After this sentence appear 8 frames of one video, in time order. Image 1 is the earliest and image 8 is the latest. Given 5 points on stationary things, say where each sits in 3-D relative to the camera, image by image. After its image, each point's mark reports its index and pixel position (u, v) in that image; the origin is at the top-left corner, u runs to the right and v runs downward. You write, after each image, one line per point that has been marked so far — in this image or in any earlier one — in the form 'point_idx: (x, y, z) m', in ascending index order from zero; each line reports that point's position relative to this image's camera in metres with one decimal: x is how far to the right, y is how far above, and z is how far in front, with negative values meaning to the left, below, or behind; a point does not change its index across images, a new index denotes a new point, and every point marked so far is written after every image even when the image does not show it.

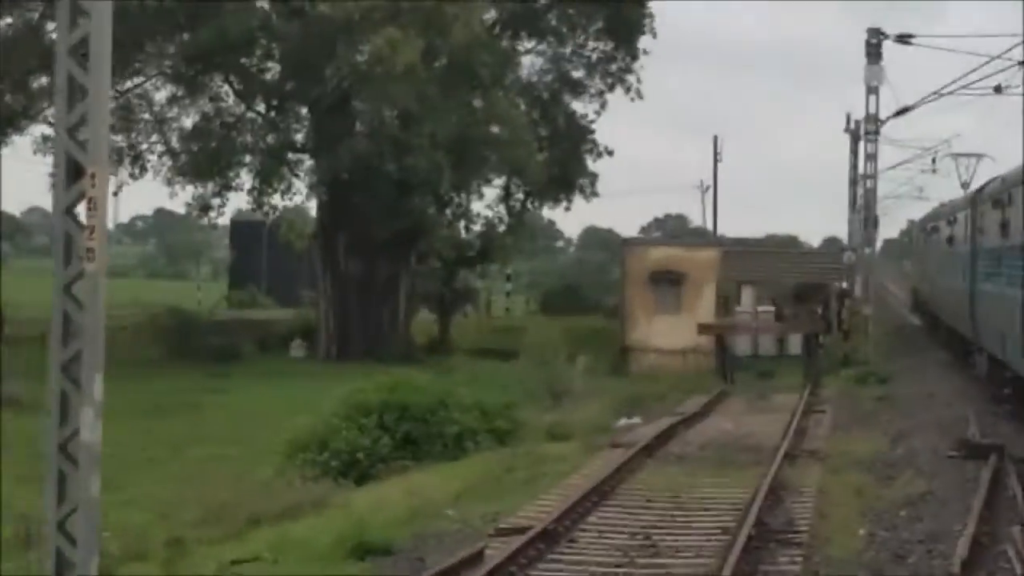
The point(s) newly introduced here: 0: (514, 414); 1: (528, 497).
0: (0.0, -0.8, +16.6) m
1: (+0.1, -0.9, +11.8) m
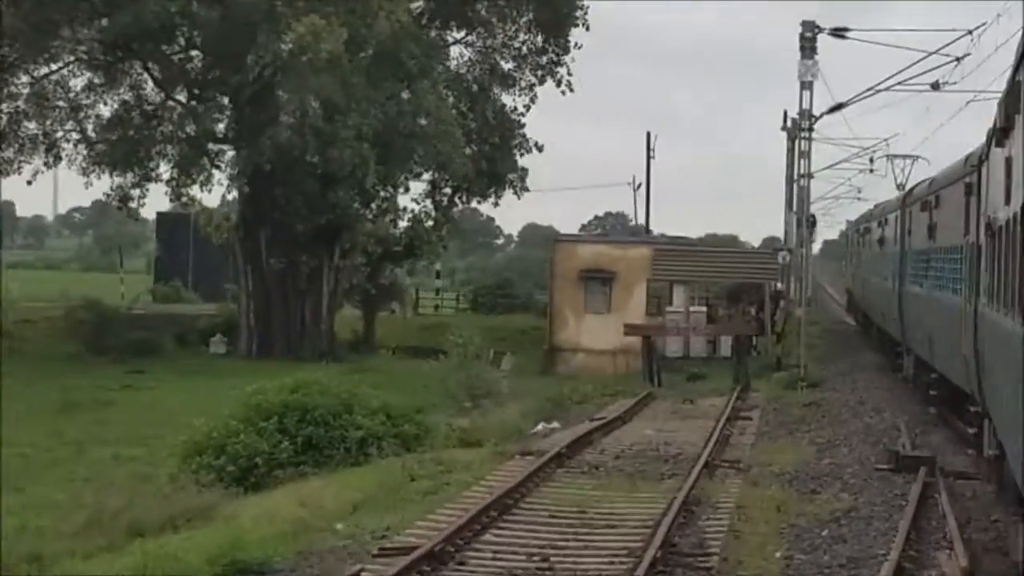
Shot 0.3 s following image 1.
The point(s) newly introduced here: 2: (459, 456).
0: (-0.5, -0.8, +15.8) m
1: (-0.3, -0.9, +11.0) m
2: (-0.3, -0.9, +13.6) m
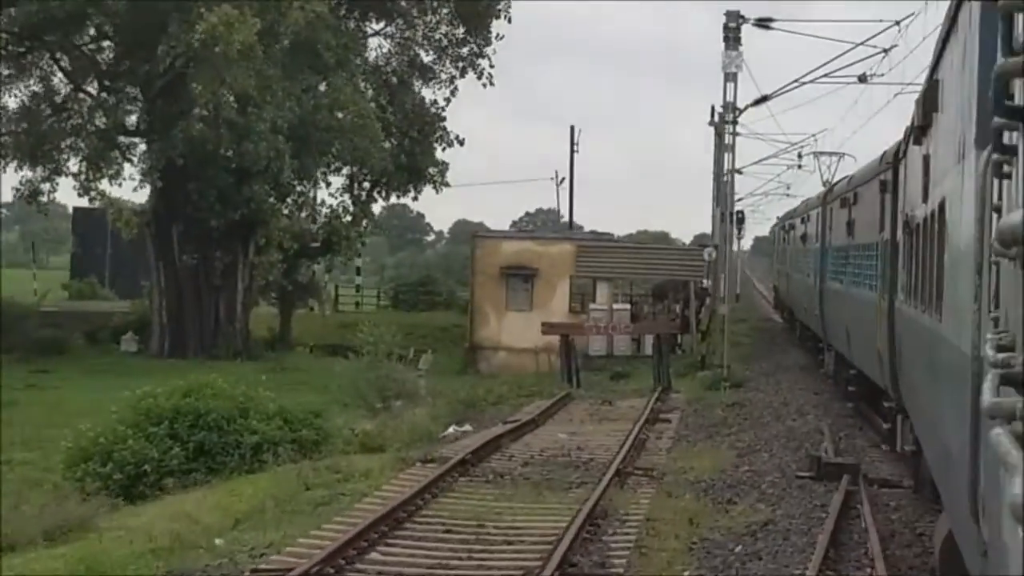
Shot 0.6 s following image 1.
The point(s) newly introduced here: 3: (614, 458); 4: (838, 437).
0: (-1.0, -0.8, +15.1) m
1: (-0.8, -0.9, +10.3) m
2: (-0.7, -0.8, +12.9) m
3: (+0.5, -0.8, +13.1) m
4: (+1.8, -0.8, +14.6) m
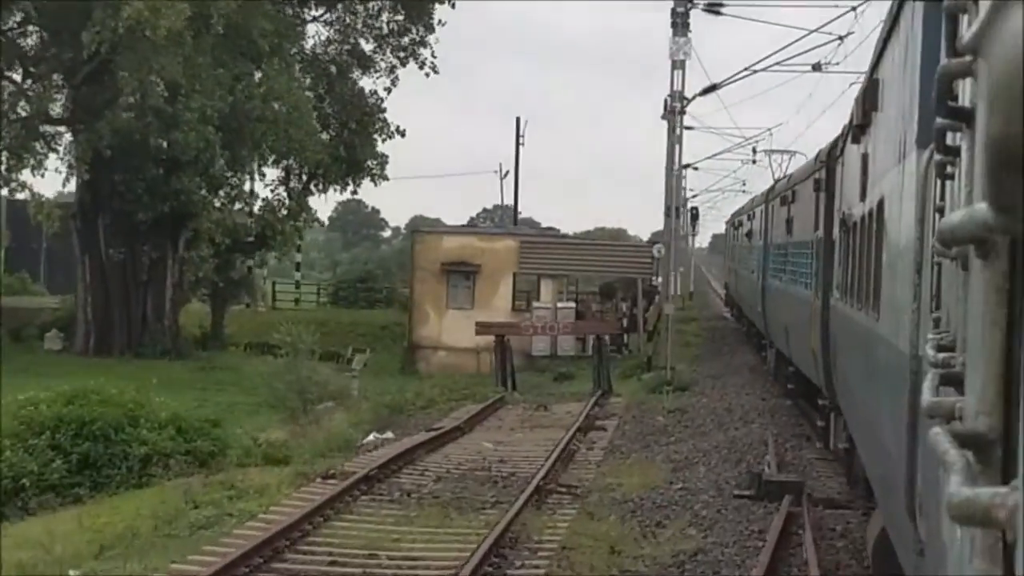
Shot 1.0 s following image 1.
0: (-1.5, -0.7, +14.0) m
1: (-1.1, -0.9, +9.2) m
2: (-1.1, -0.8, +11.7) m
3: (+0.1, -0.8, +12.0) m
4: (+1.4, -0.8, +13.5) m
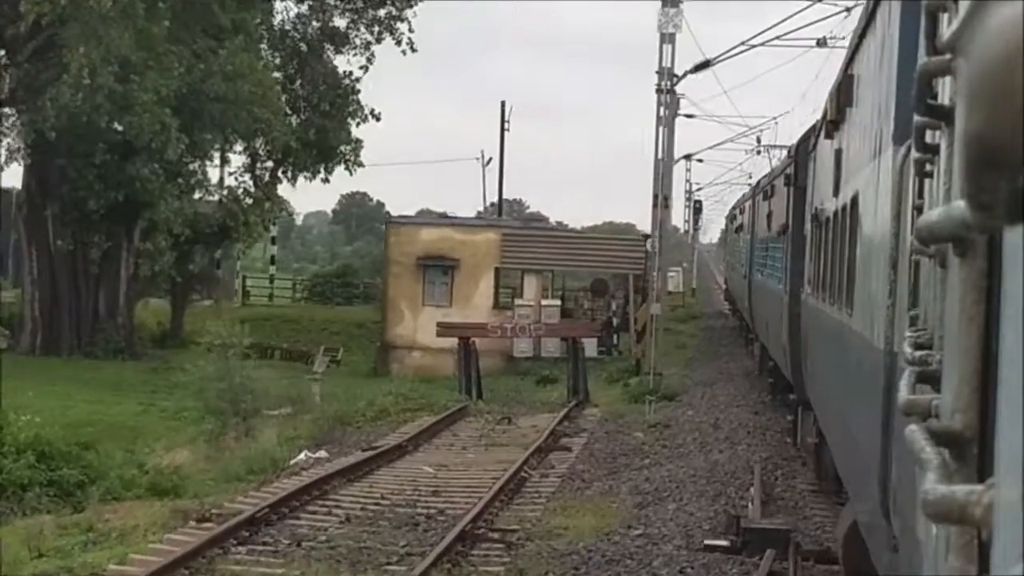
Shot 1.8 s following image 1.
0: (-1.7, -0.7, +11.9) m
1: (-1.4, -0.9, +7.0) m
2: (-1.4, -0.8, +9.6) m
3: (-0.2, -0.8, +9.9) m
4: (+1.1, -0.8, +11.4) m
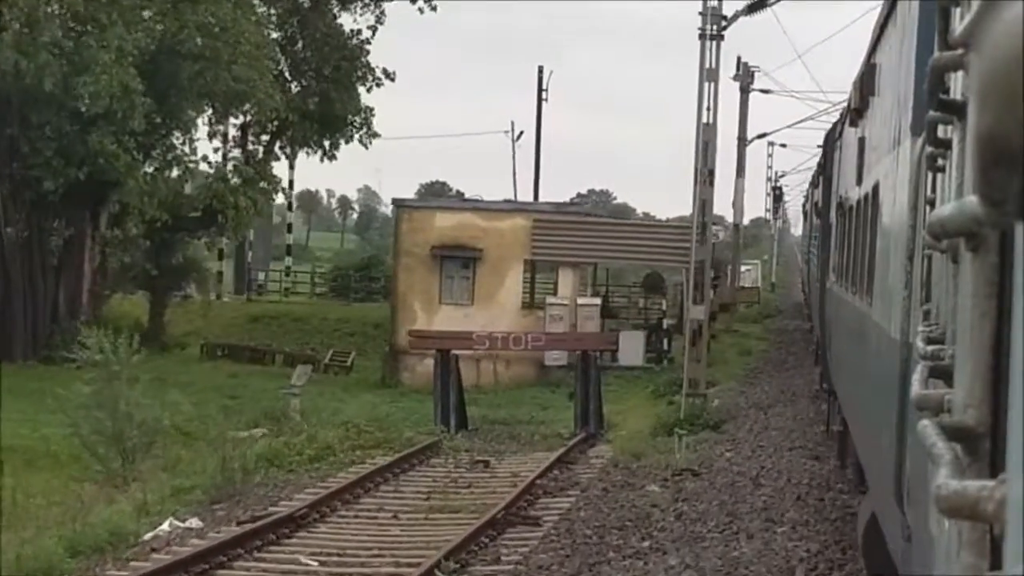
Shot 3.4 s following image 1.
0: (-2.0, -0.7, +7.8) m
1: (-1.8, -0.9, +3.0) m
2: (-1.7, -0.8, +5.6) m
3: (-0.5, -0.8, +5.8) m
4: (+0.9, -0.8, +7.3) m
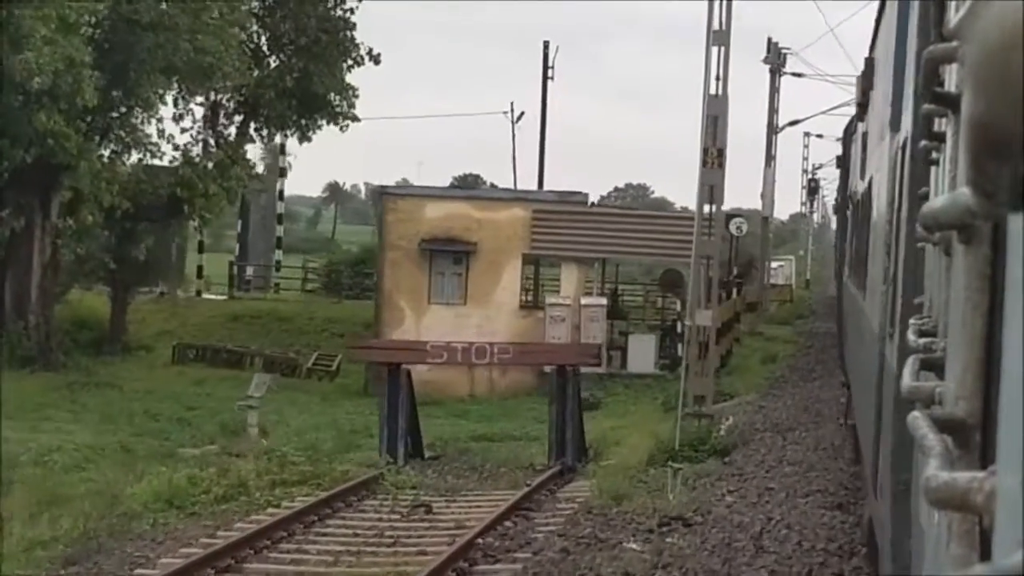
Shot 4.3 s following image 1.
0: (-2.2, -0.7, +5.5) m
1: (-2.1, -0.9, +0.7) m
2: (-2.0, -0.8, +3.2) m
3: (-0.8, -0.9, +3.5) m
4: (+0.6, -0.8, +4.9) m
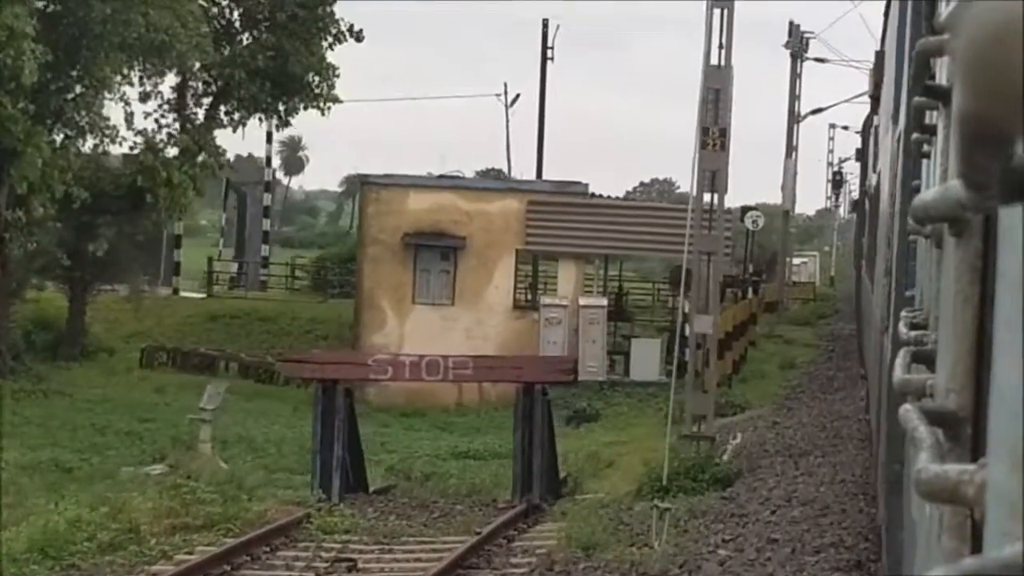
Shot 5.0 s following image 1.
0: (-2.4, -0.8, +3.7) m
1: (-2.4, -1.0, -1.1) m
2: (-2.2, -0.9, +1.4) m
3: (-1.0, -0.9, +1.6) m
4: (+0.4, -0.9, +3.1) m
